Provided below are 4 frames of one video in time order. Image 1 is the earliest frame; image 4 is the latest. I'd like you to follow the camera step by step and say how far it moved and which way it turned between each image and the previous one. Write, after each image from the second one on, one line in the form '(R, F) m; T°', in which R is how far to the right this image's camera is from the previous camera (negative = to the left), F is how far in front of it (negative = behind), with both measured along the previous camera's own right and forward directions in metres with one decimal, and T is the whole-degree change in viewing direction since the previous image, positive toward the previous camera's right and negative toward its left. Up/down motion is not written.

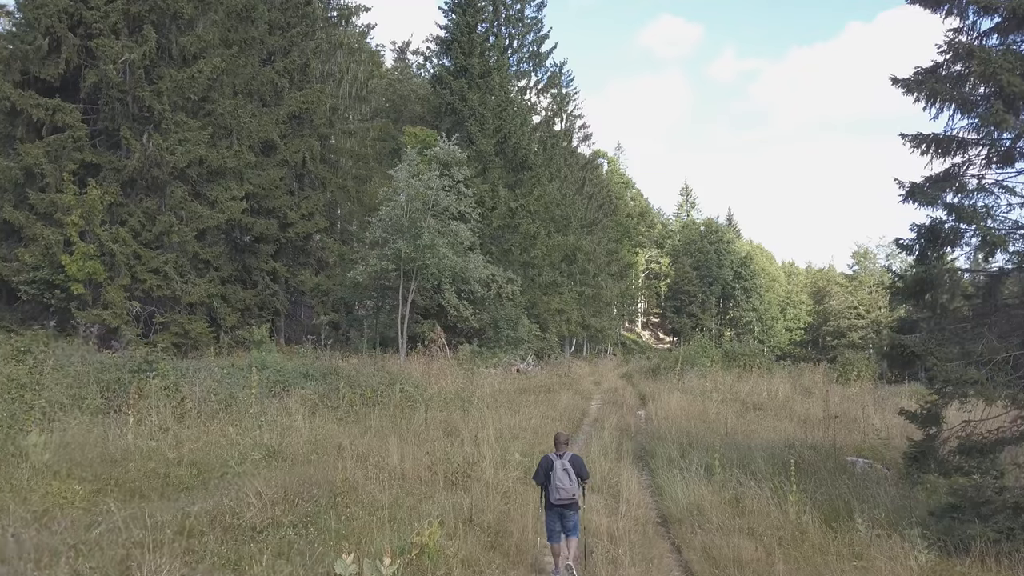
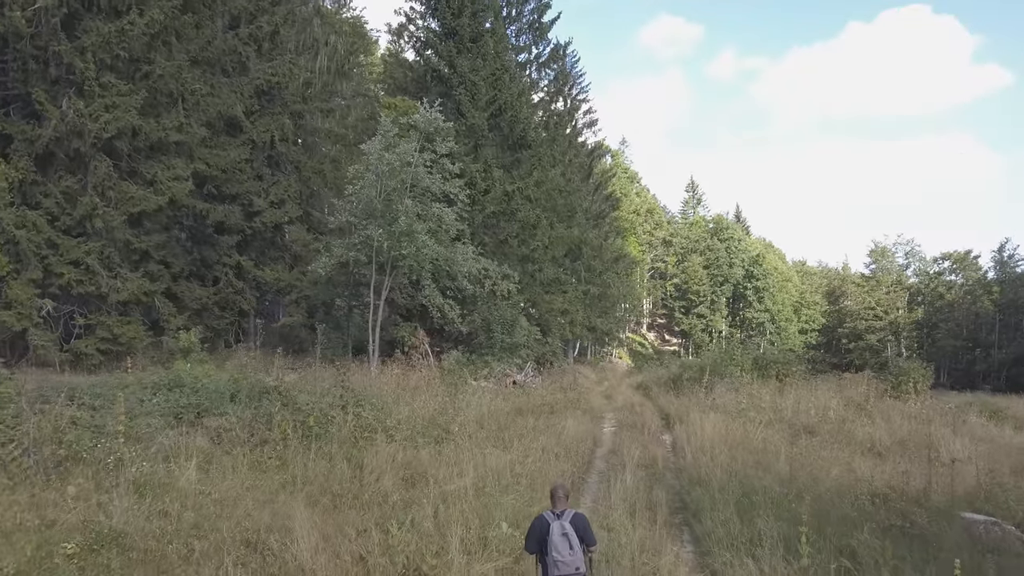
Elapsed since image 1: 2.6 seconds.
(+0.1, +2.8) m; 0°
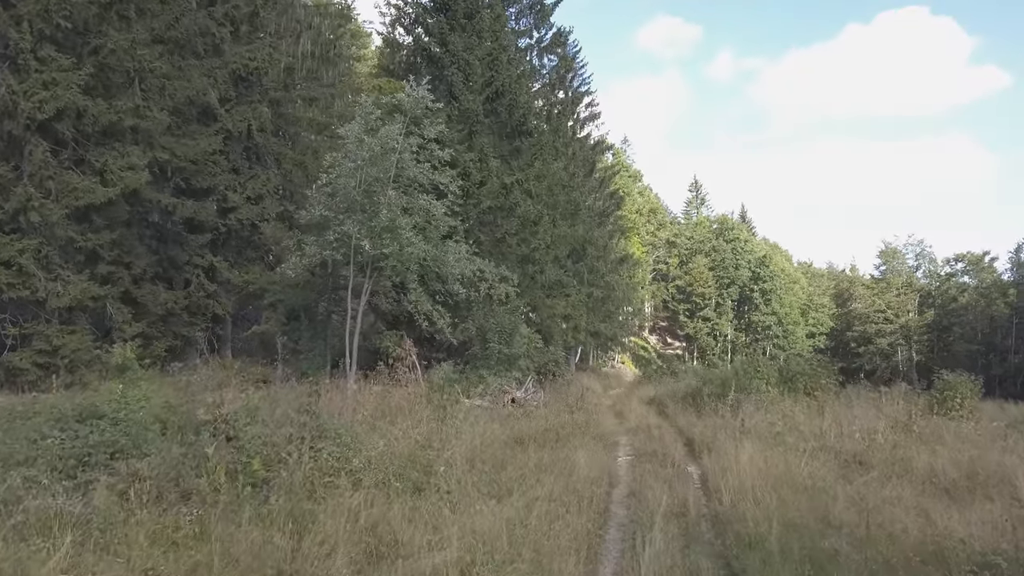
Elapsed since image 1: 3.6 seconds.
(0.0, +1.8) m; 0°
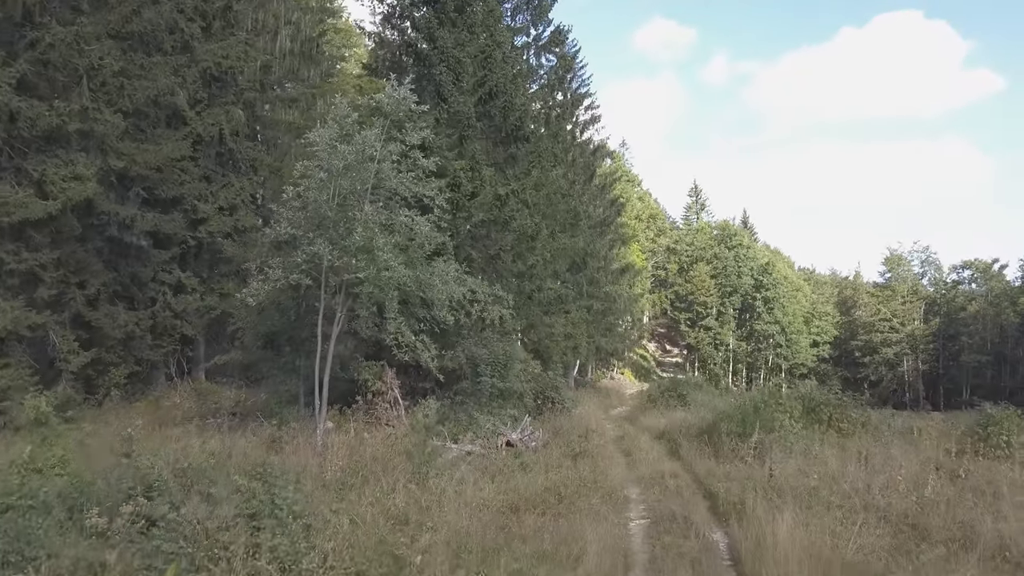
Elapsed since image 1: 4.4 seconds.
(0.0, +1.5) m; 0°
